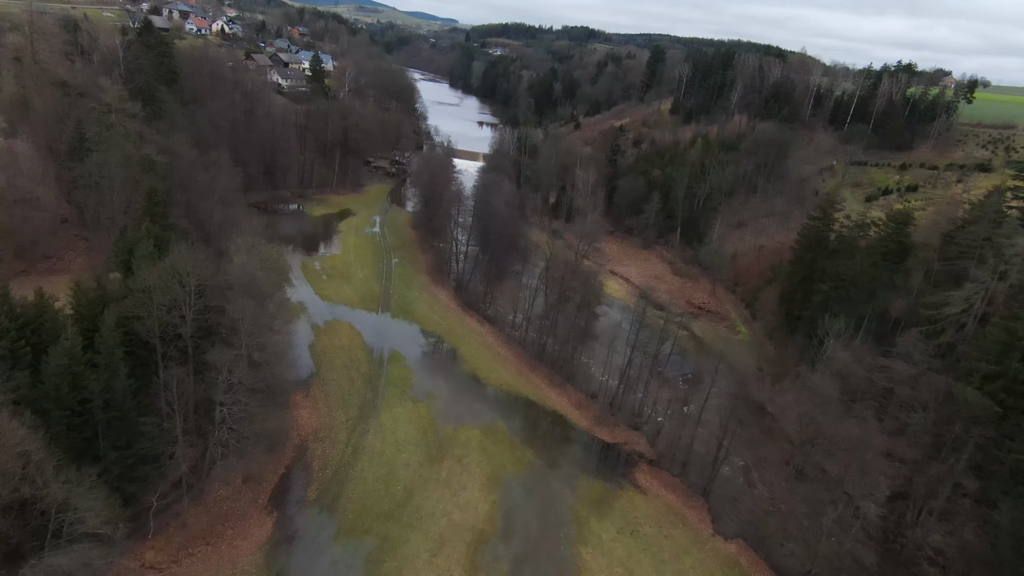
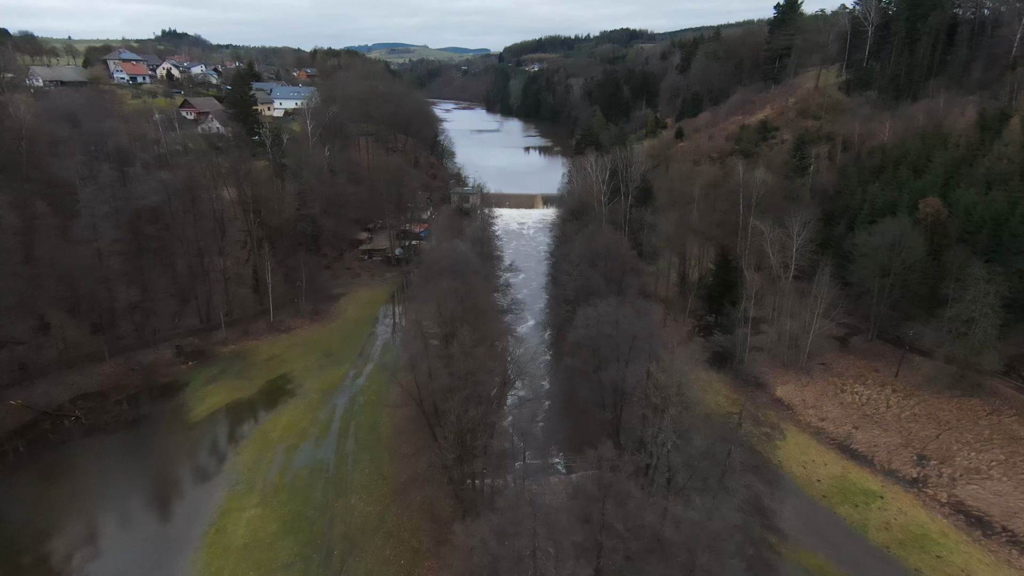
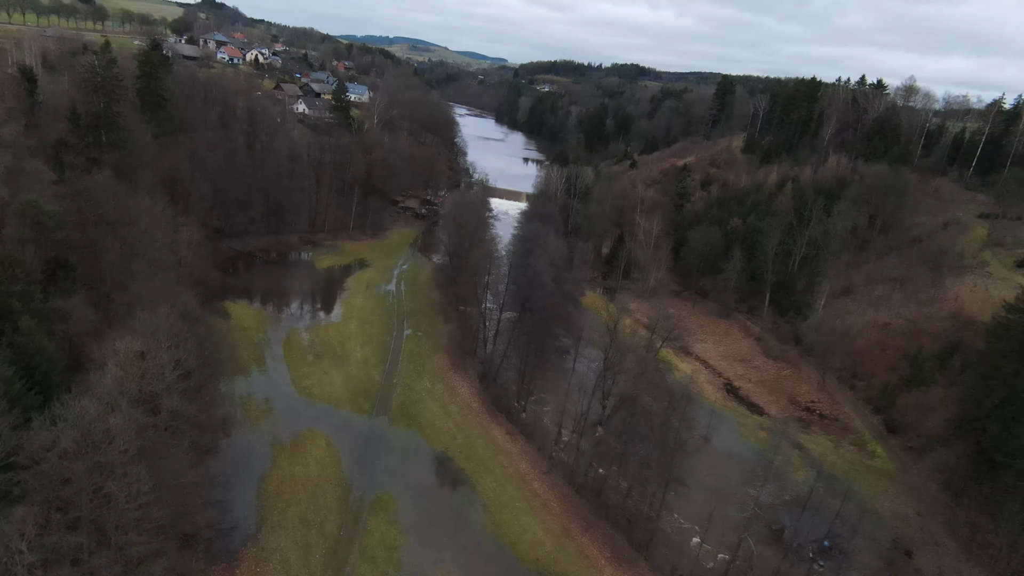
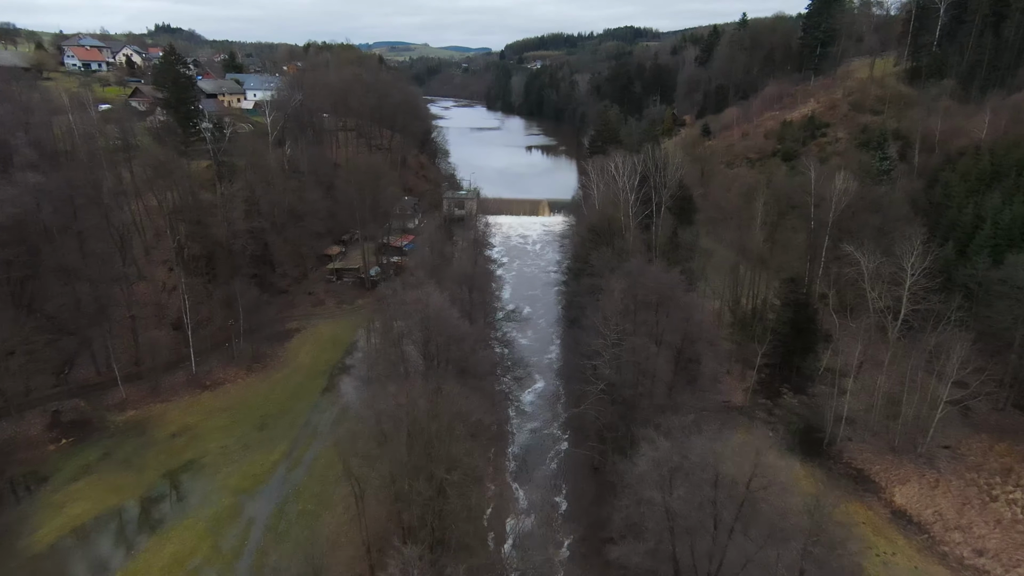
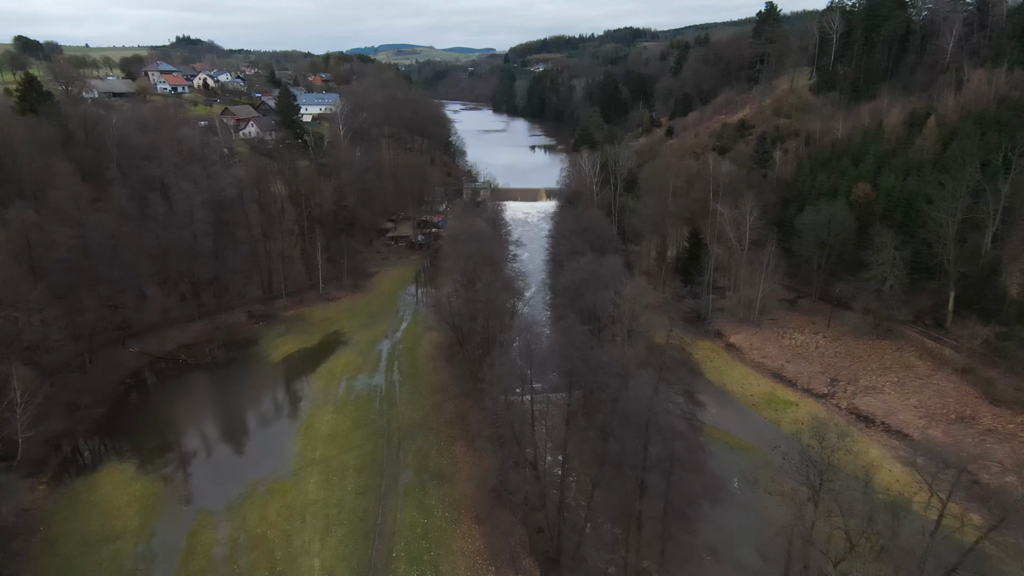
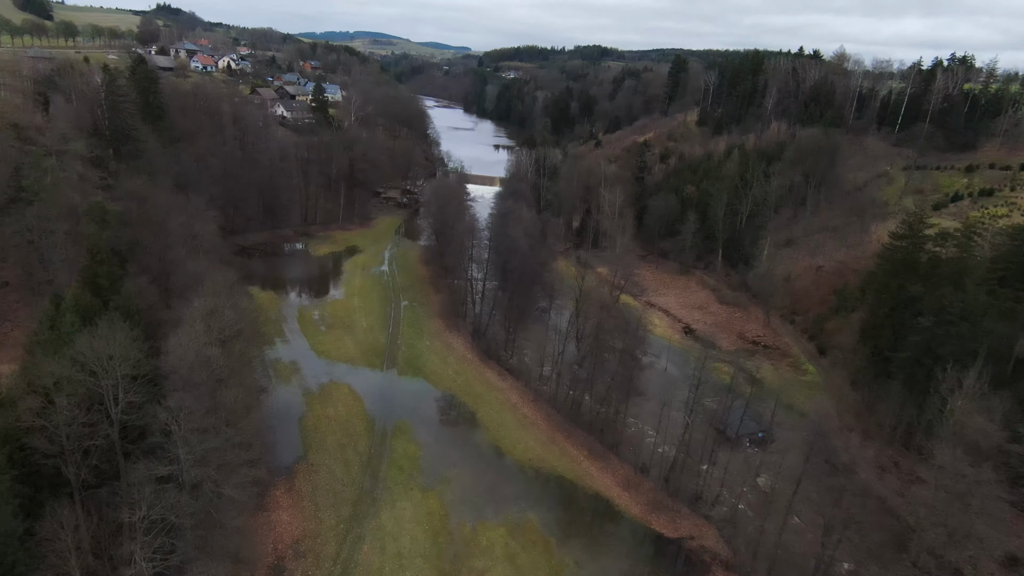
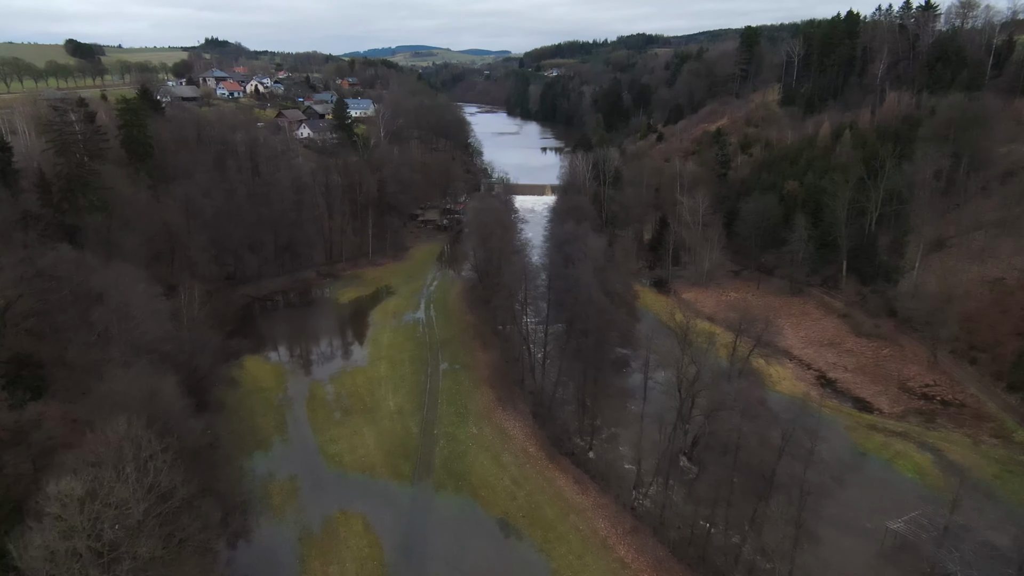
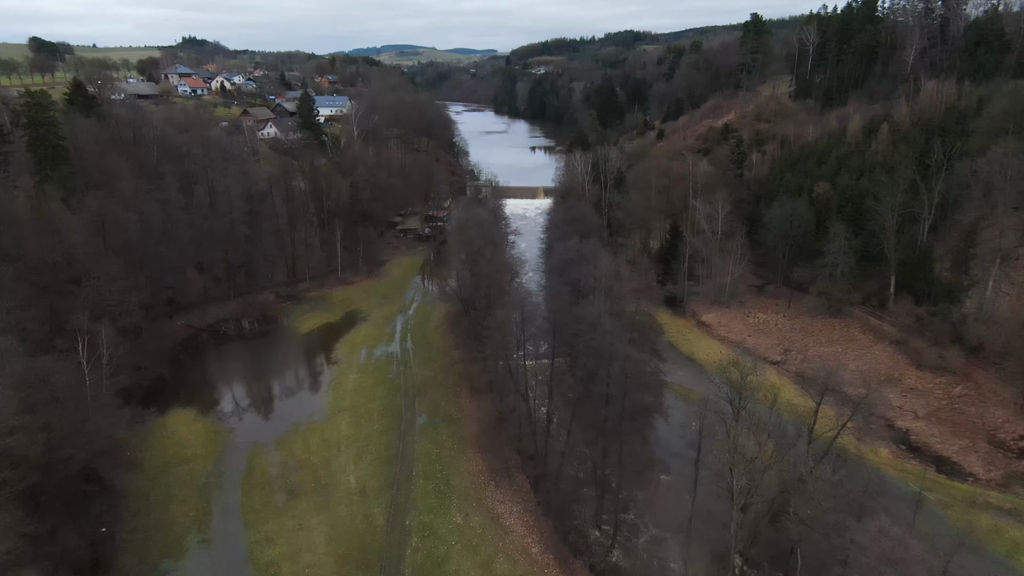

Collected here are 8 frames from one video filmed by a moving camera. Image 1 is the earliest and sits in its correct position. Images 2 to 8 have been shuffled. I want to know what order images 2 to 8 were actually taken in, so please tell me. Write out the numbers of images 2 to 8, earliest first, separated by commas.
6, 3, 7, 8, 5, 2, 4
